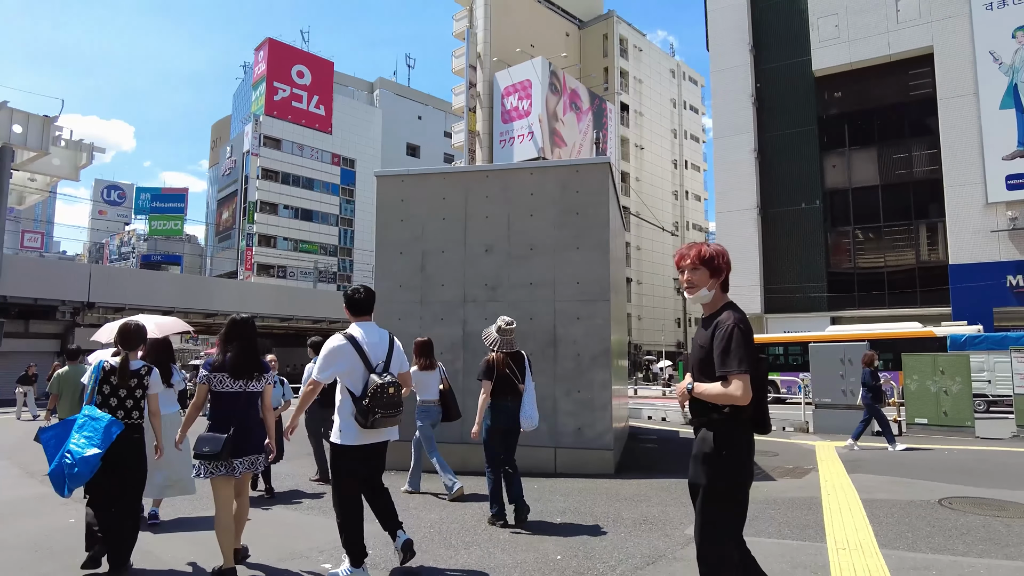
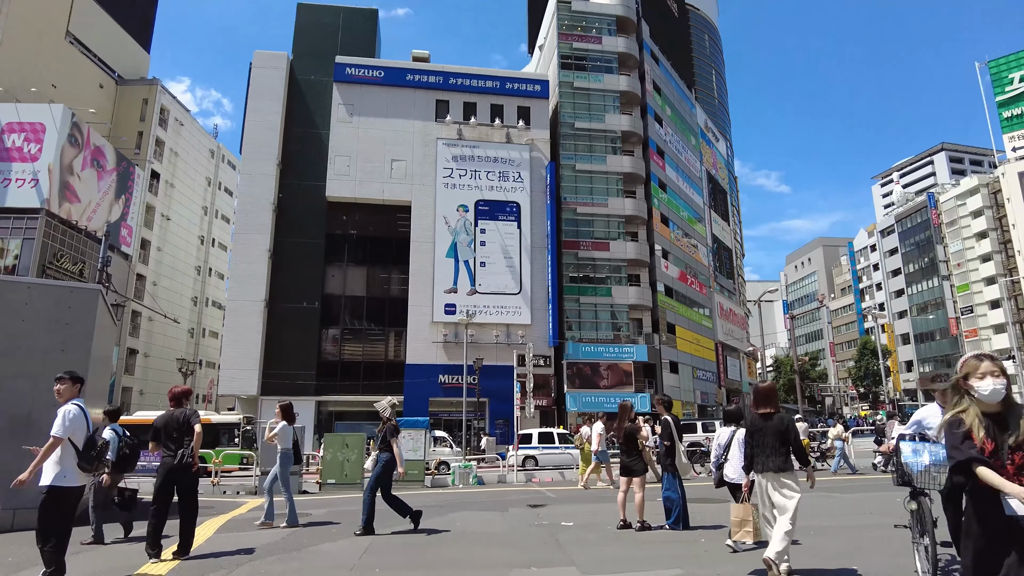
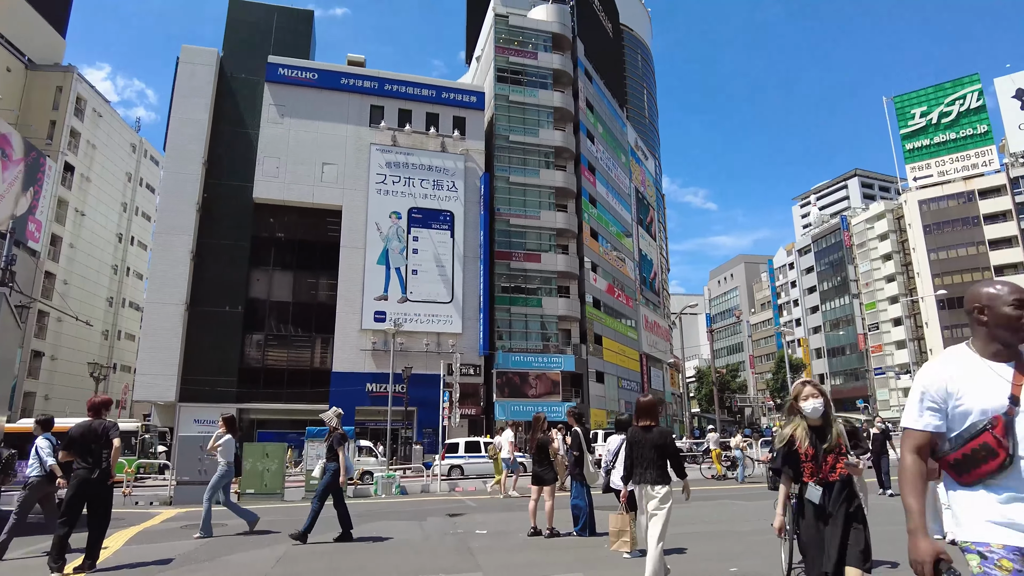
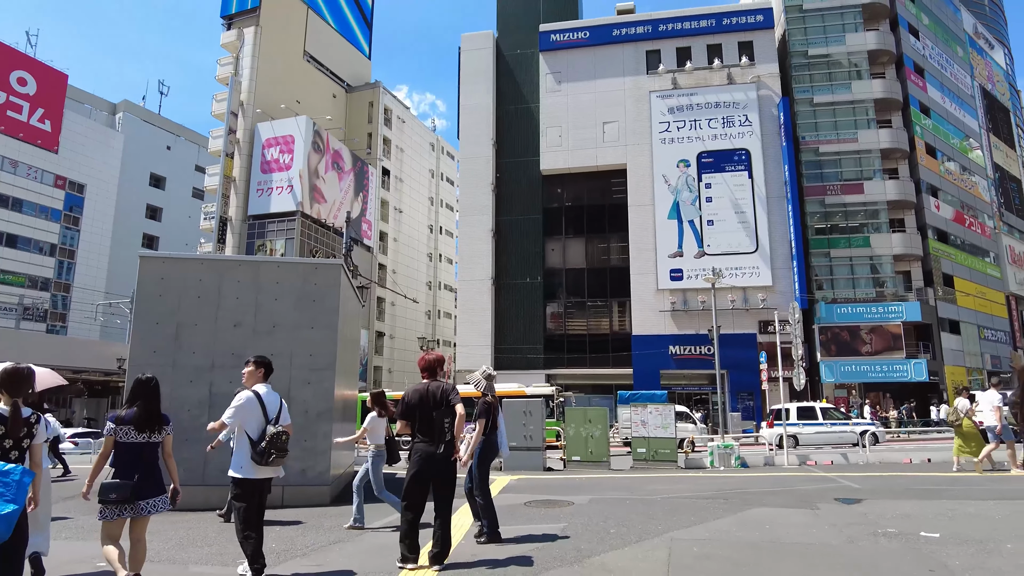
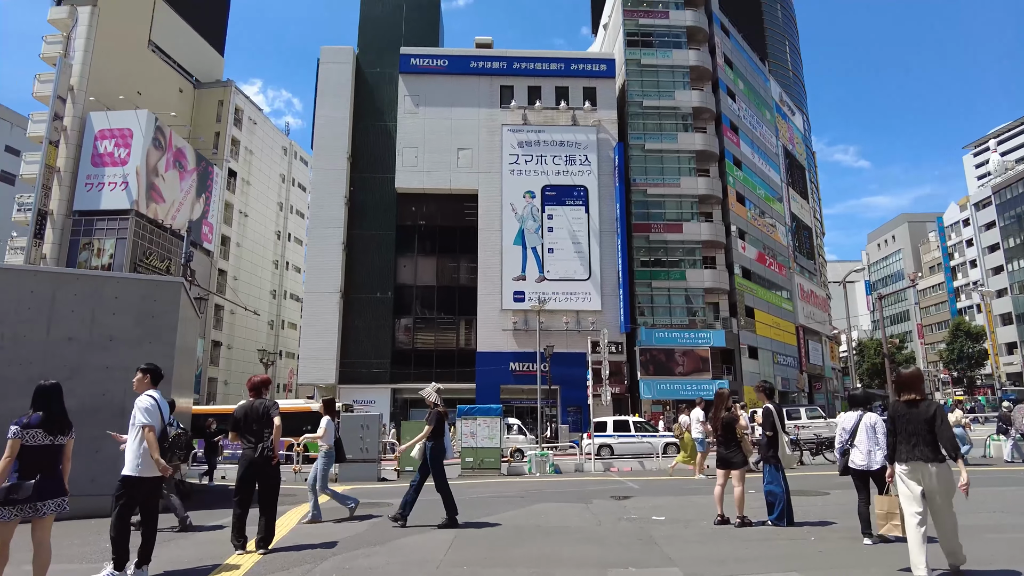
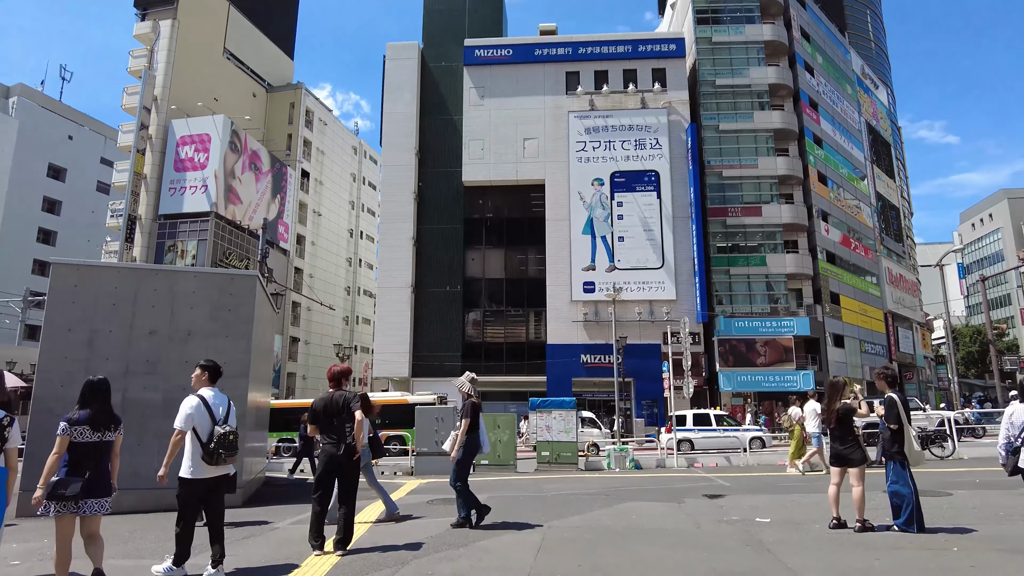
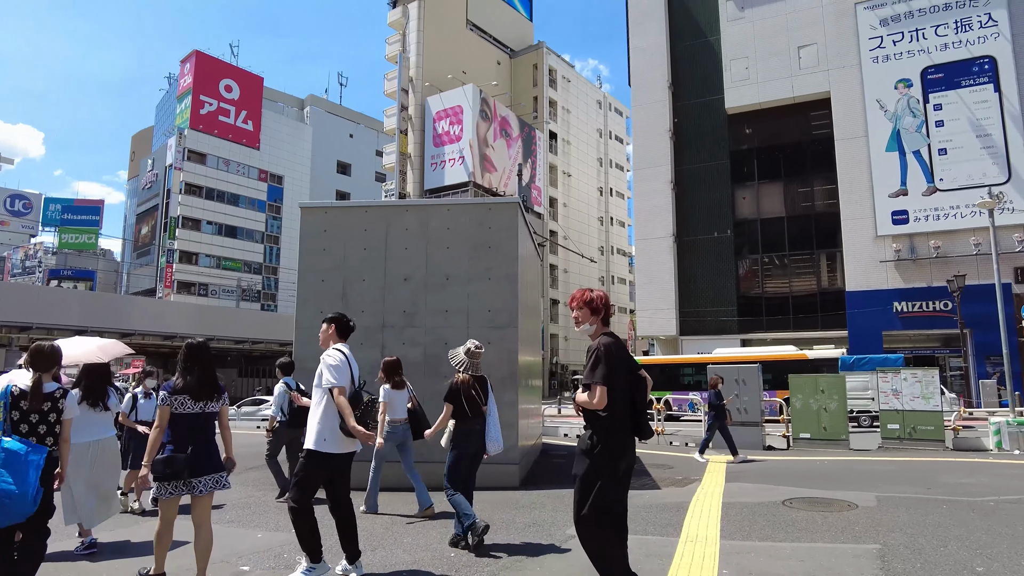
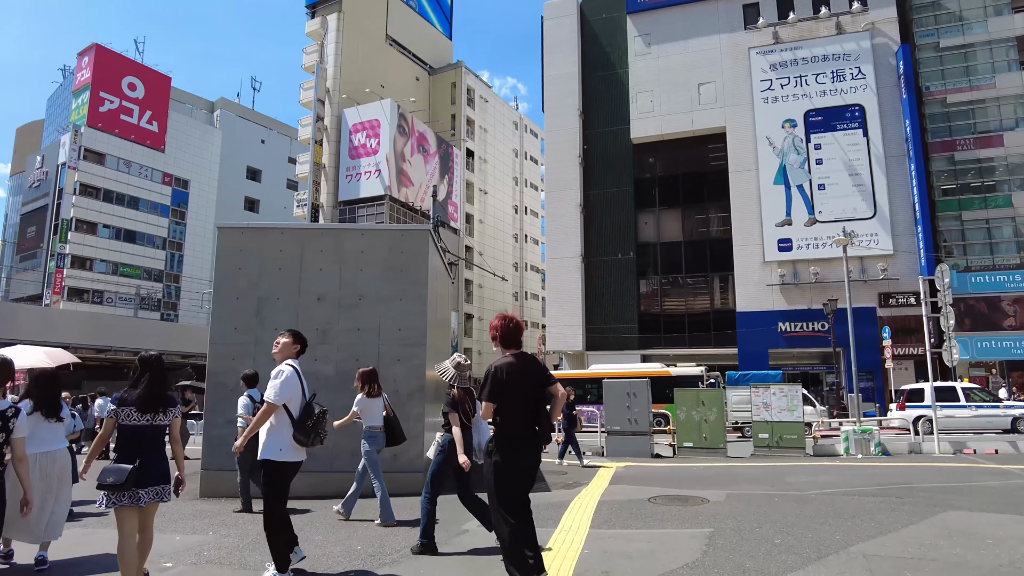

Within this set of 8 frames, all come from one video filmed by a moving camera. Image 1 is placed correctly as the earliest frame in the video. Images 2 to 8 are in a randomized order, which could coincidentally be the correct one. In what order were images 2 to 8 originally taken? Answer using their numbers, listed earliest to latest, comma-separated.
7, 8, 4, 6, 5, 2, 3
